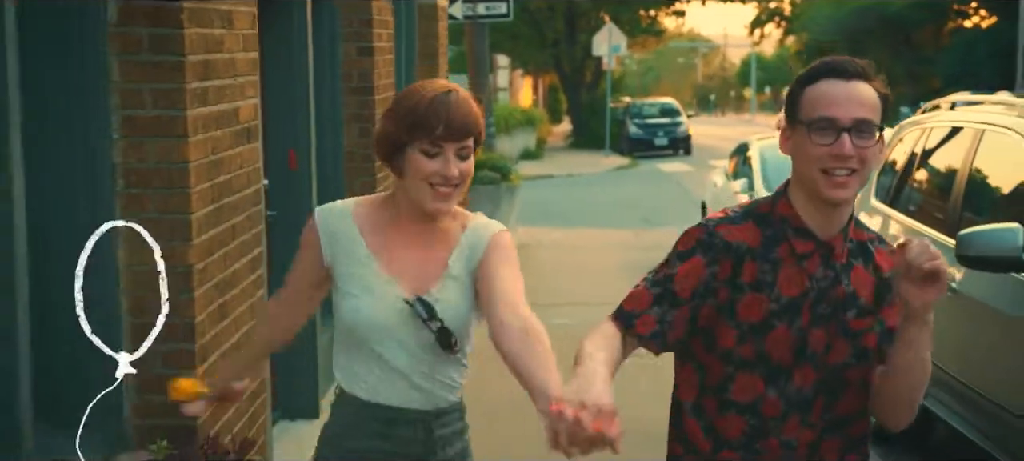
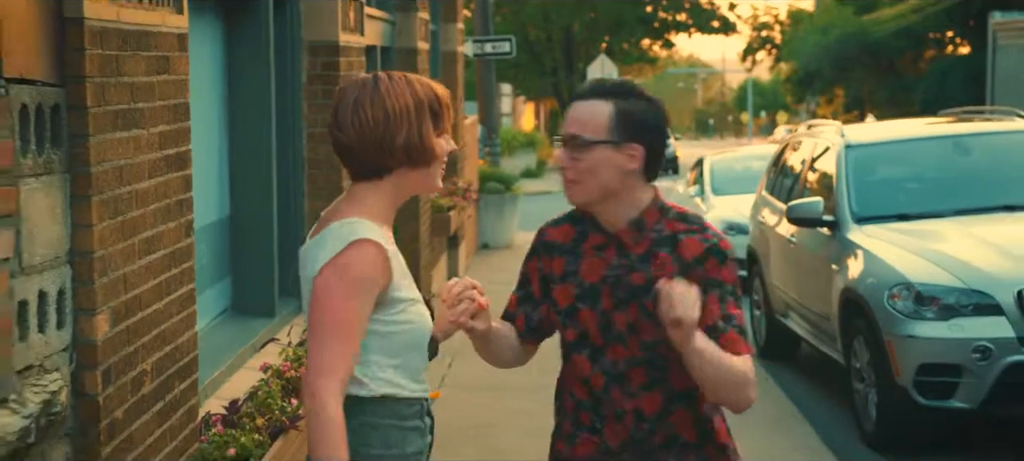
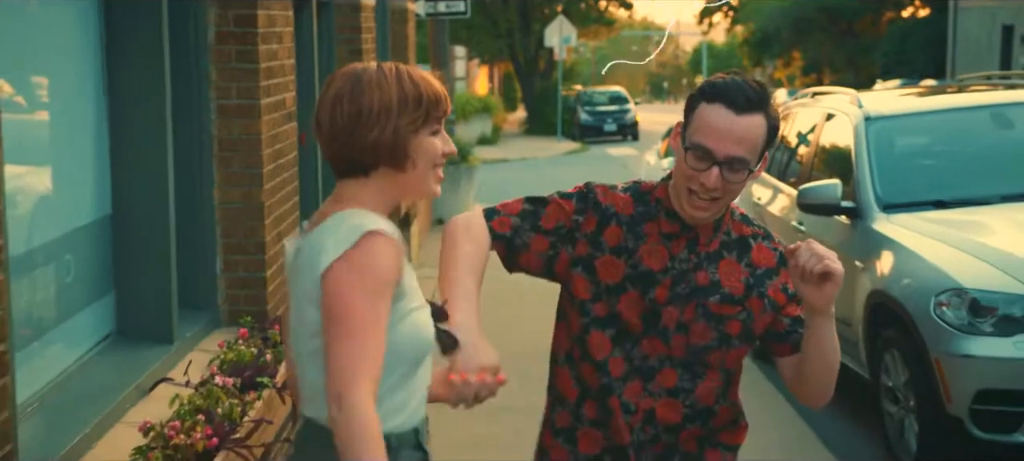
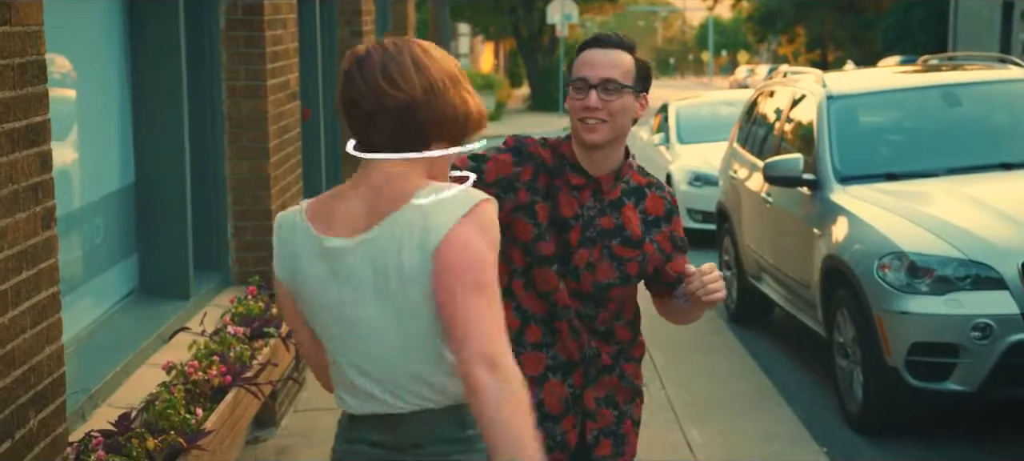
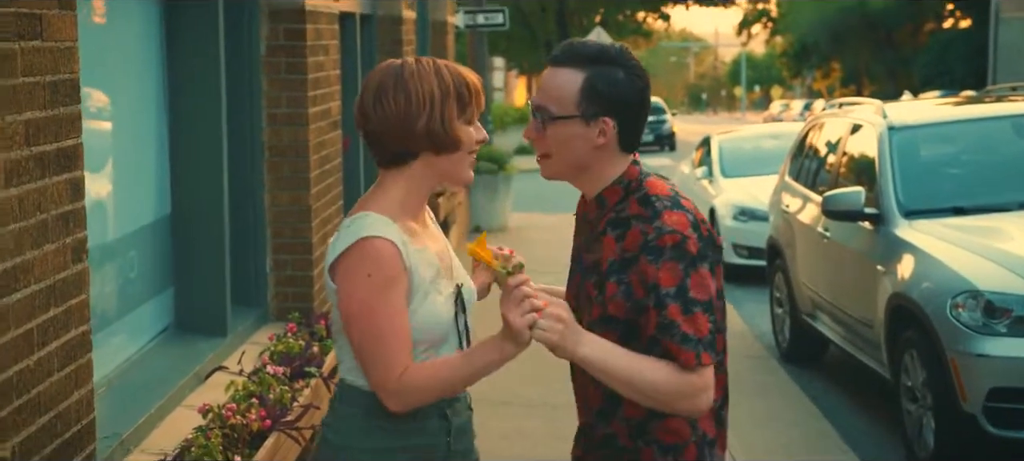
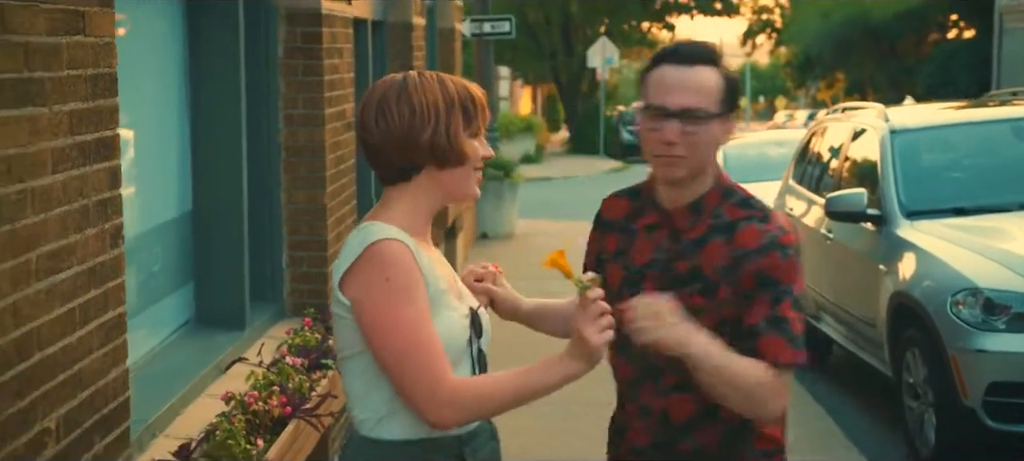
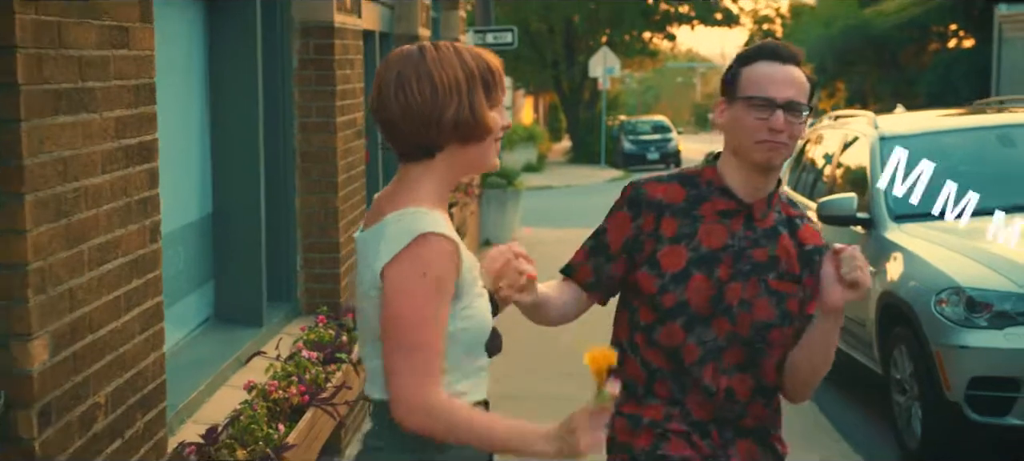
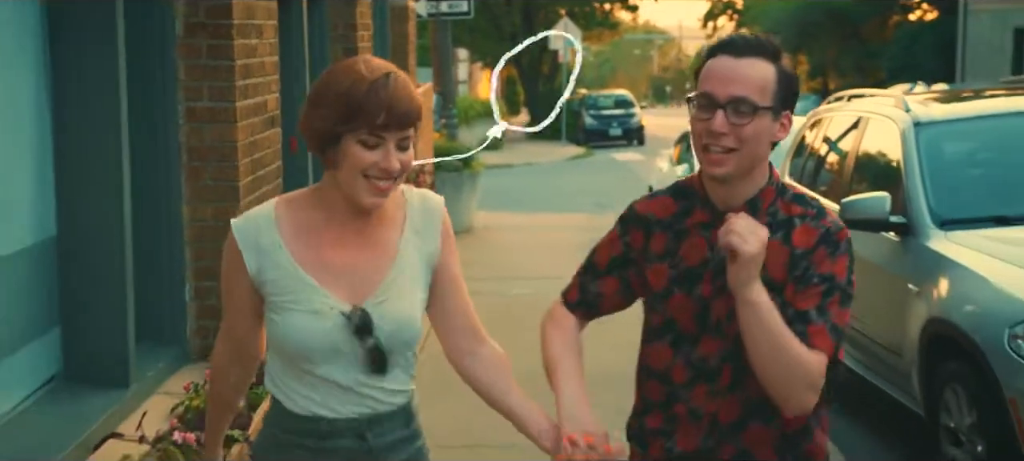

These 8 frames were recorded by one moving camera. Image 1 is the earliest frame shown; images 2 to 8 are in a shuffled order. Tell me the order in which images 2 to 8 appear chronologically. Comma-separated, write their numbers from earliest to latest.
8, 3, 4, 5, 6, 7, 2
